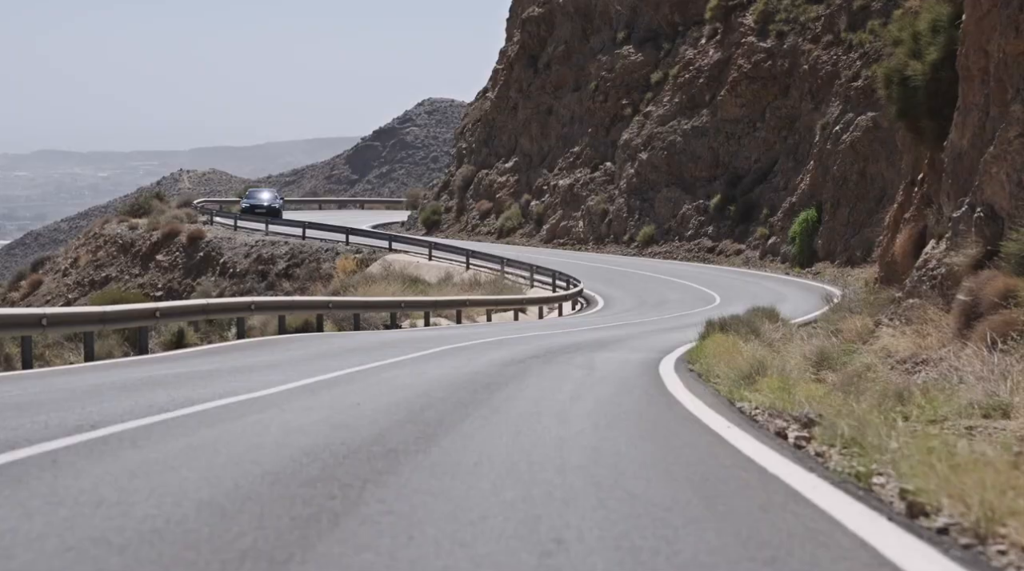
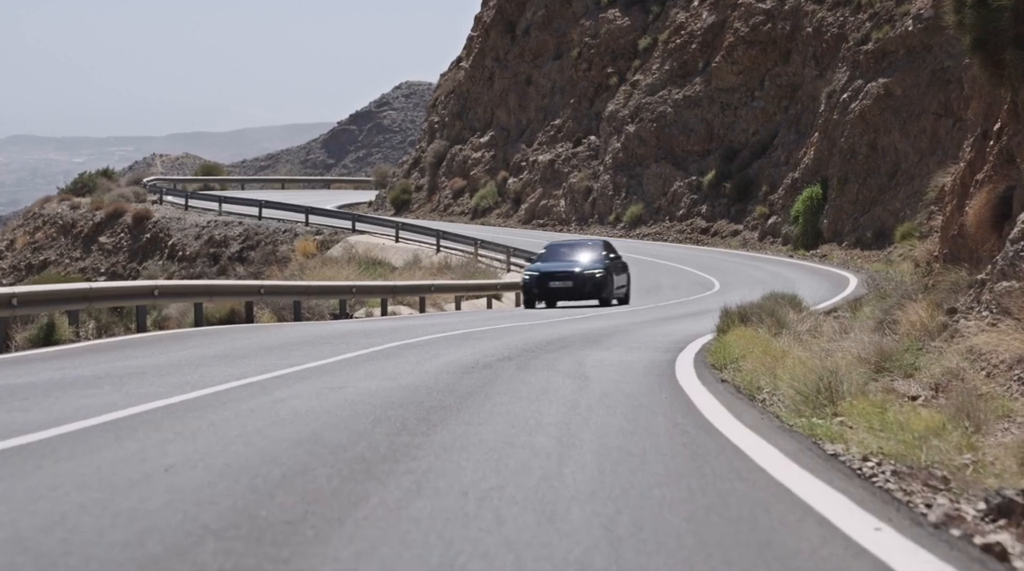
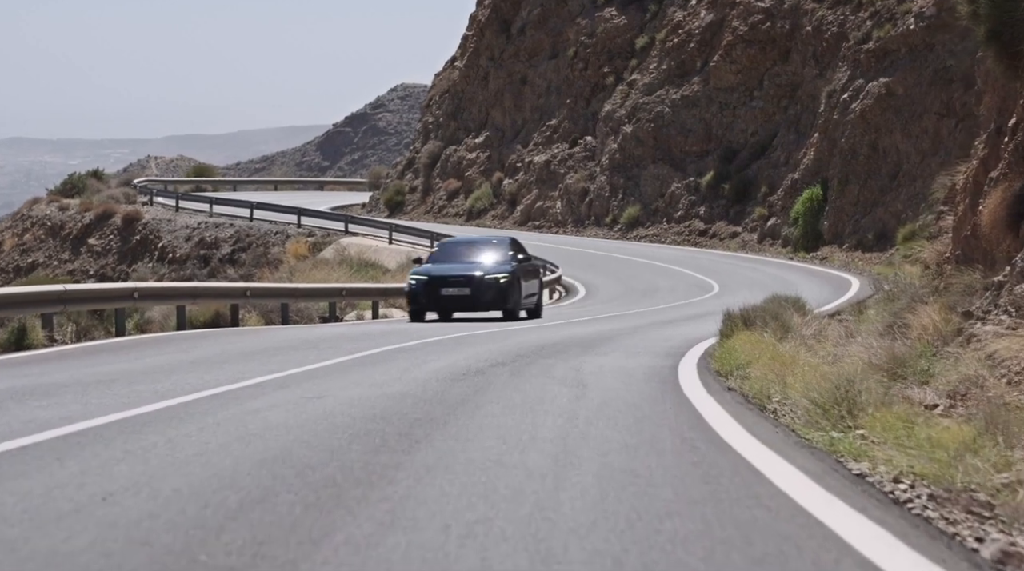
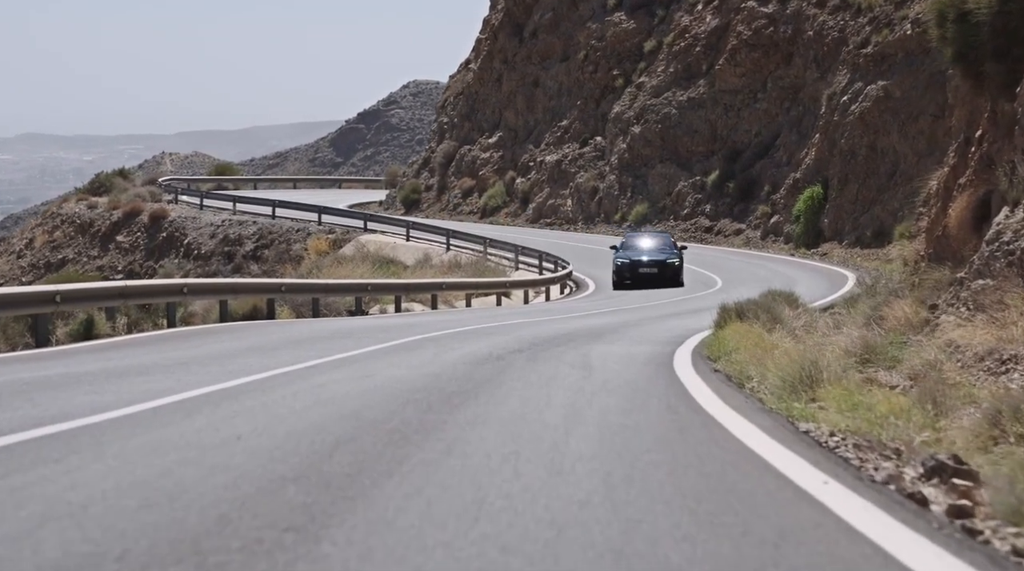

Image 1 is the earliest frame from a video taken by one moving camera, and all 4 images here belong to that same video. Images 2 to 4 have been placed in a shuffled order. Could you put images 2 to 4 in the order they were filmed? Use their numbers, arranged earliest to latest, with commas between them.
4, 2, 3
